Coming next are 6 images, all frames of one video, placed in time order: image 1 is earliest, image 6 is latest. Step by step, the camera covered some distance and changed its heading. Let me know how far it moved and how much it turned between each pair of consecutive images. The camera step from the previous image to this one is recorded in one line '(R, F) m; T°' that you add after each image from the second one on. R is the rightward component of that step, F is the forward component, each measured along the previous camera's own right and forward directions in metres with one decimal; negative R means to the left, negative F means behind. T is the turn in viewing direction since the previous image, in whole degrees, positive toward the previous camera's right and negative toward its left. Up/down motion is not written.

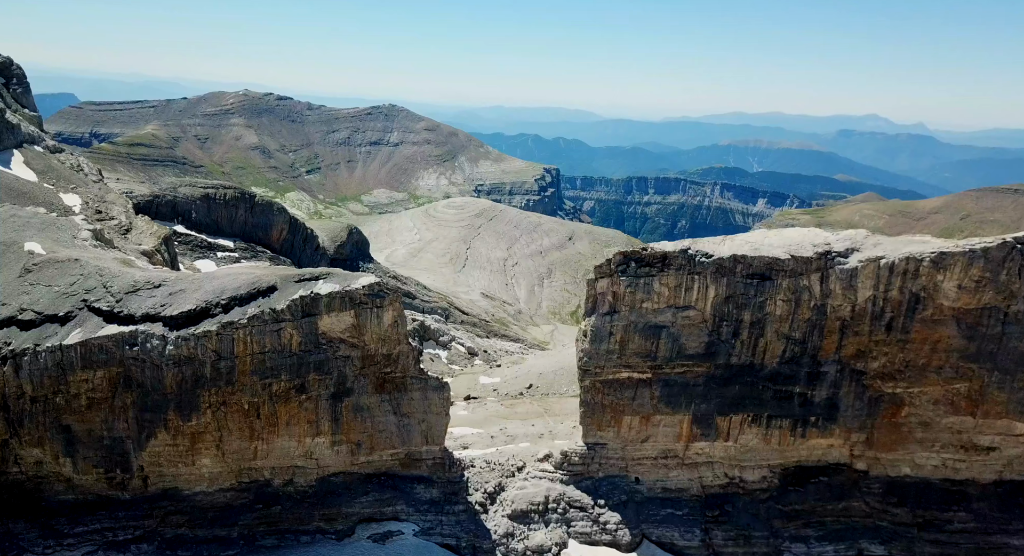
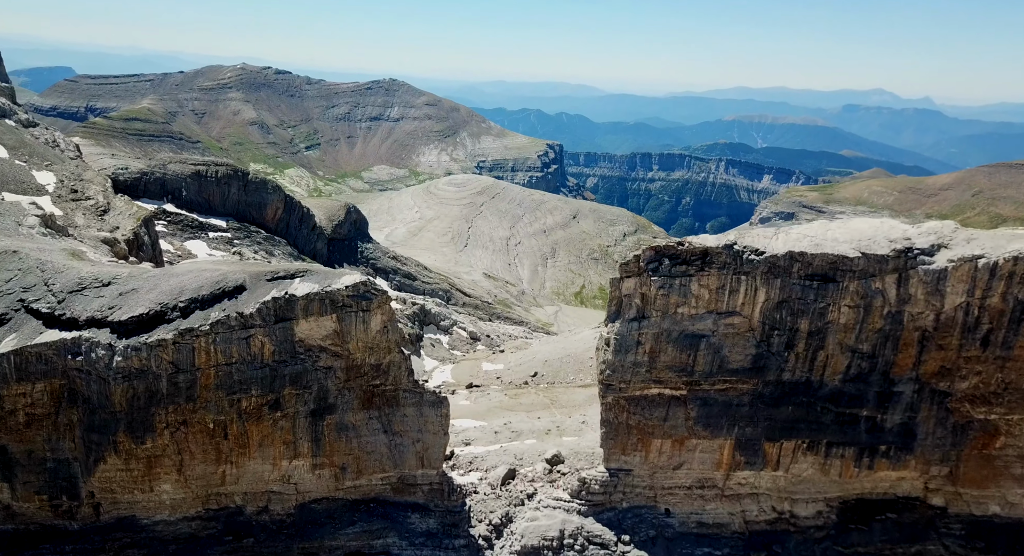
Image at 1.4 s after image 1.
(-0.3, +4.7) m; 0°
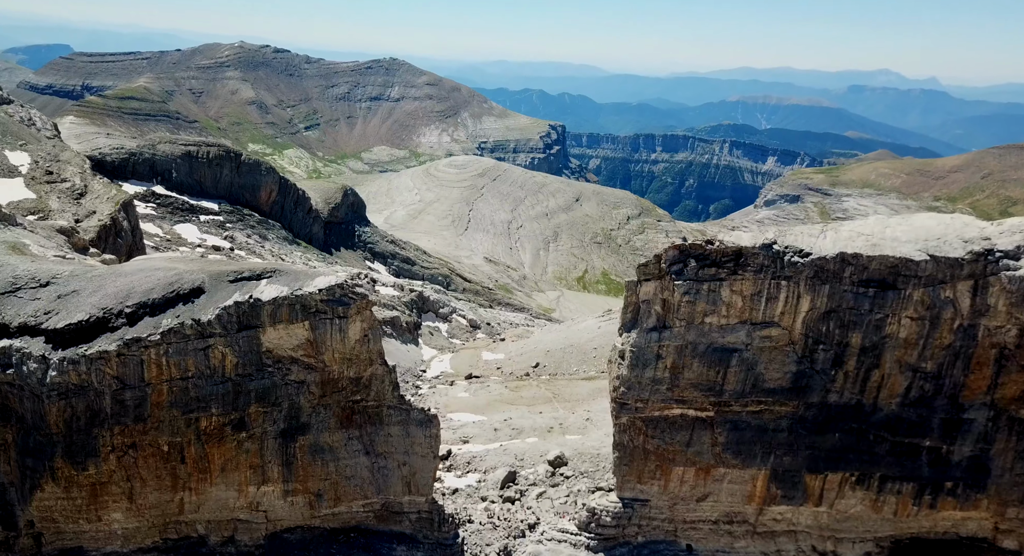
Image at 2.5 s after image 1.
(+0.1, +3.6) m; 0°
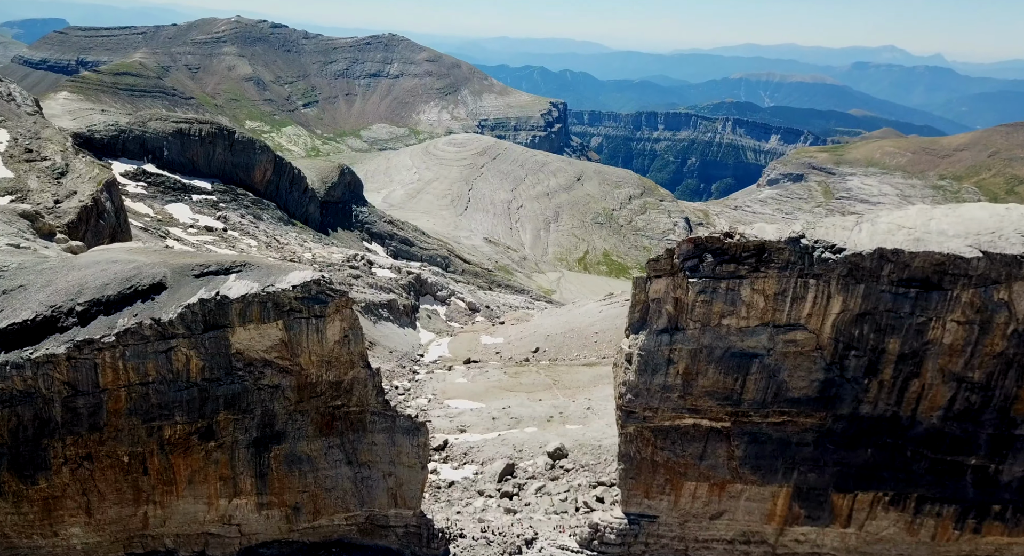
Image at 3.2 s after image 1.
(+0.2, +2.3) m; 0°
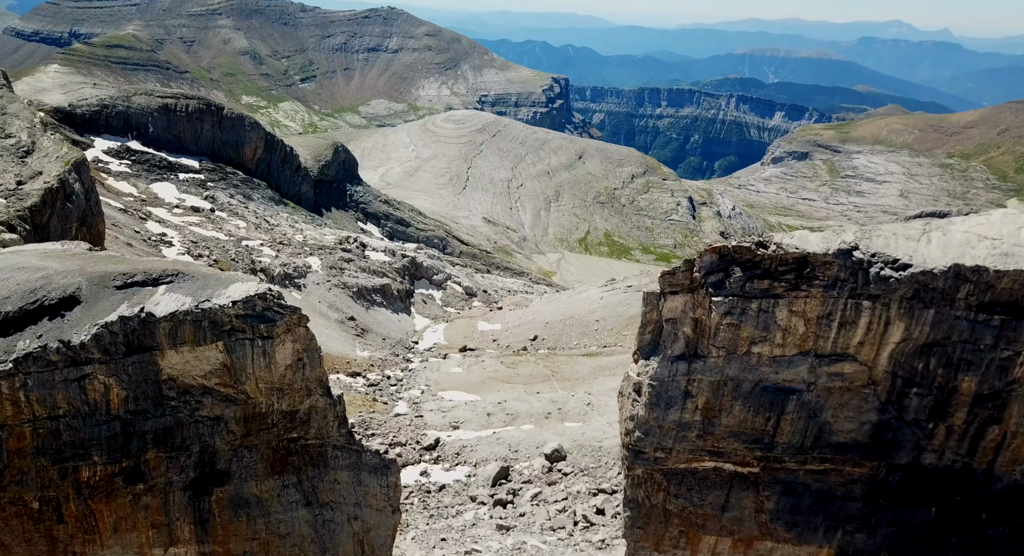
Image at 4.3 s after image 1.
(+0.4, +3.5) m; 0°
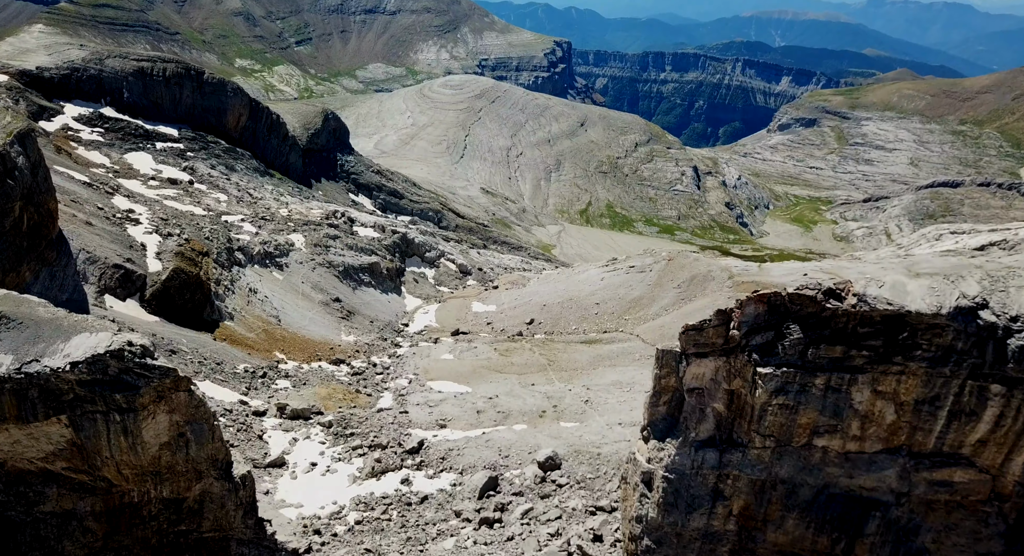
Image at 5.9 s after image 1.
(+0.7, +5.1) m; 0°
